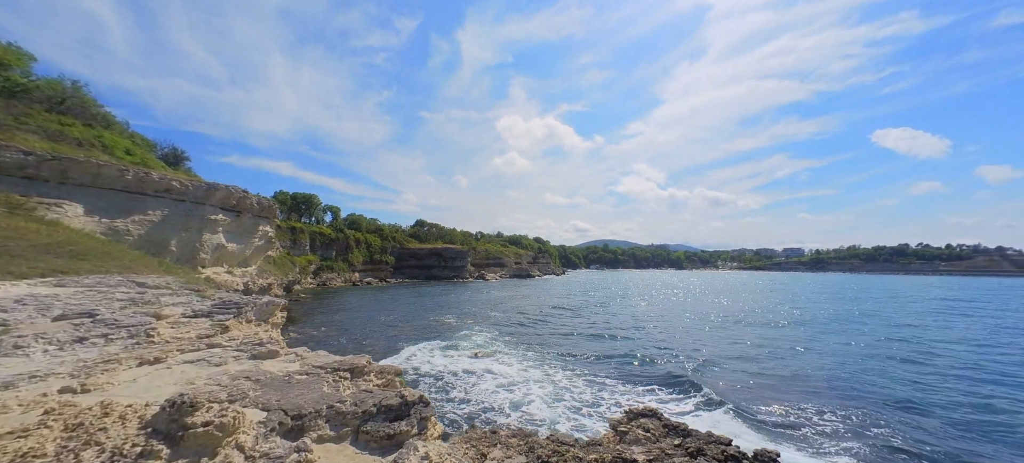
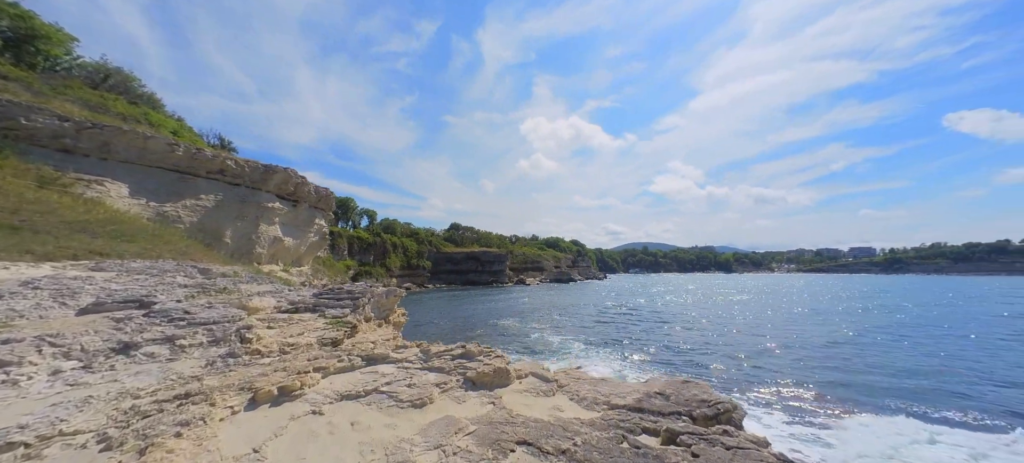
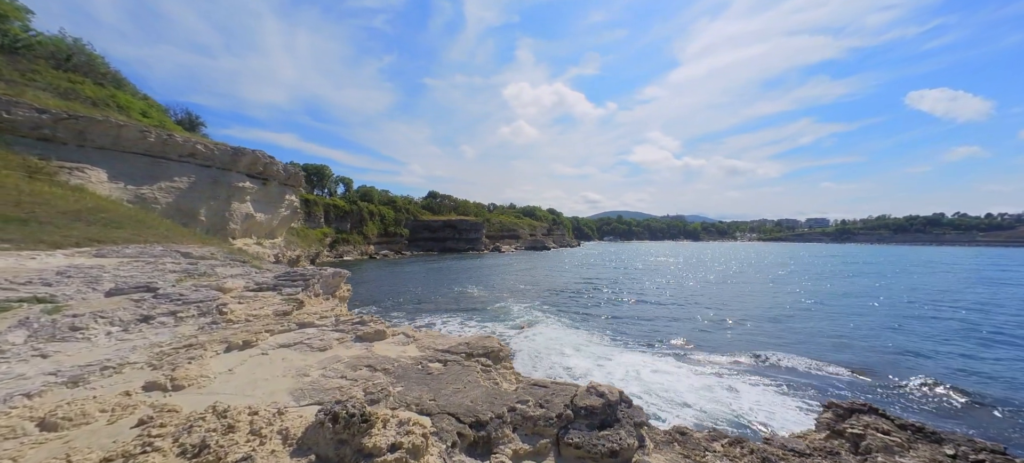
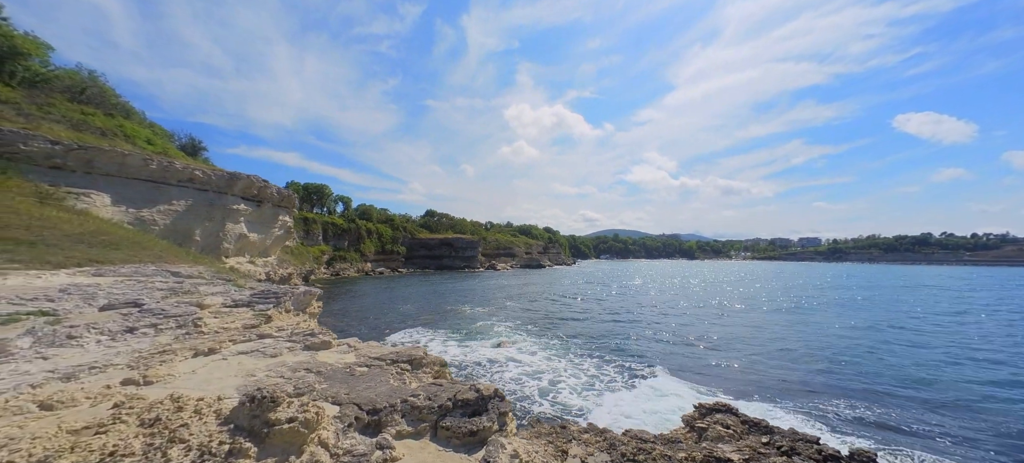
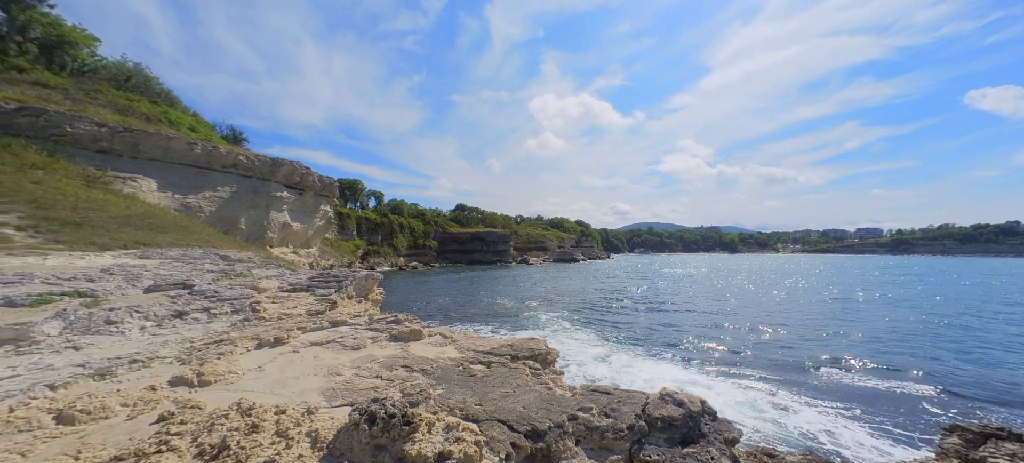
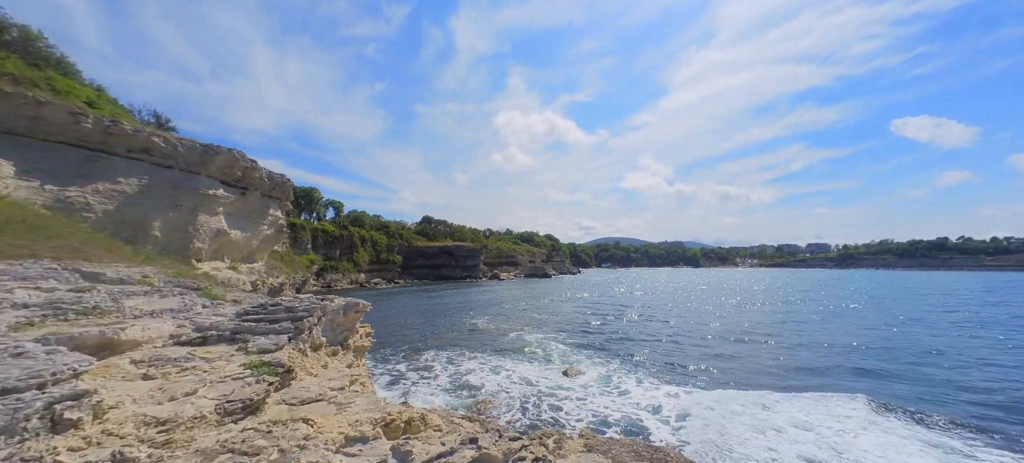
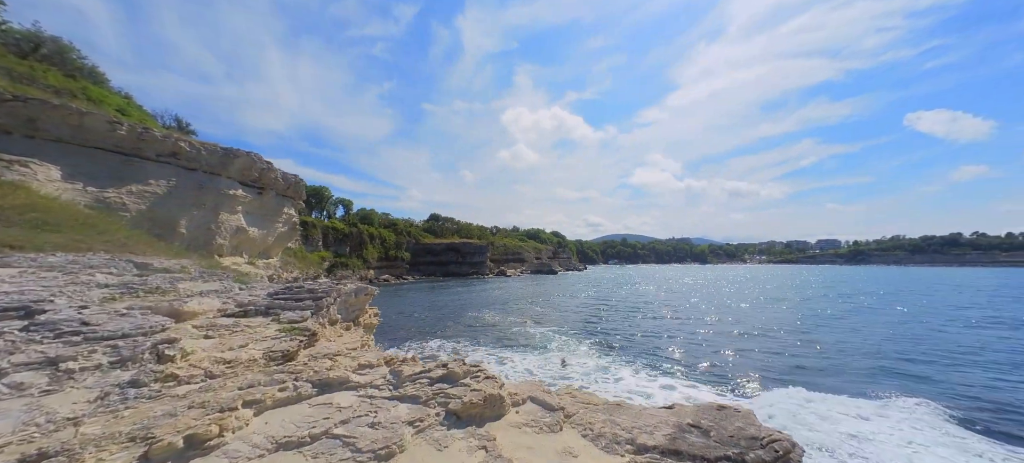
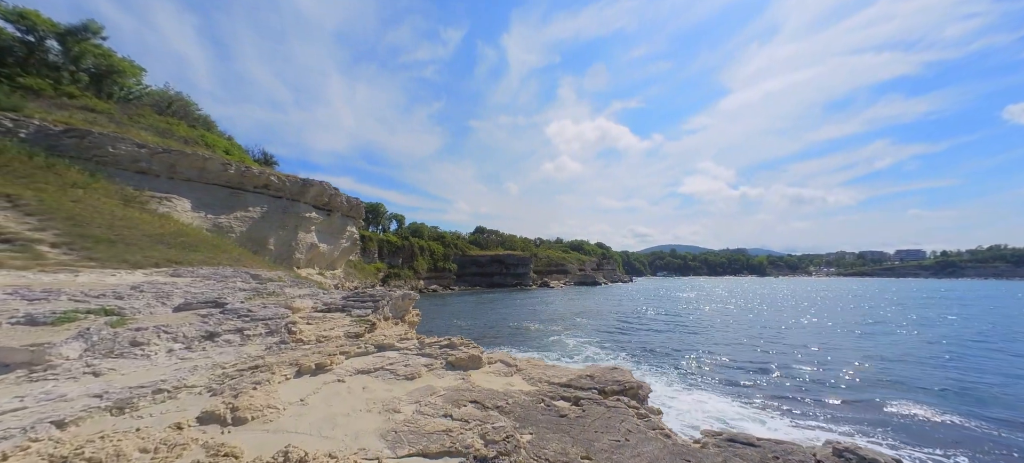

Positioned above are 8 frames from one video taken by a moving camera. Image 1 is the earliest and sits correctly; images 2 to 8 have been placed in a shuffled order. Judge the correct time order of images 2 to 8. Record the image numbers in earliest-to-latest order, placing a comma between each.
4, 3, 5, 8, 2, 7, 6
